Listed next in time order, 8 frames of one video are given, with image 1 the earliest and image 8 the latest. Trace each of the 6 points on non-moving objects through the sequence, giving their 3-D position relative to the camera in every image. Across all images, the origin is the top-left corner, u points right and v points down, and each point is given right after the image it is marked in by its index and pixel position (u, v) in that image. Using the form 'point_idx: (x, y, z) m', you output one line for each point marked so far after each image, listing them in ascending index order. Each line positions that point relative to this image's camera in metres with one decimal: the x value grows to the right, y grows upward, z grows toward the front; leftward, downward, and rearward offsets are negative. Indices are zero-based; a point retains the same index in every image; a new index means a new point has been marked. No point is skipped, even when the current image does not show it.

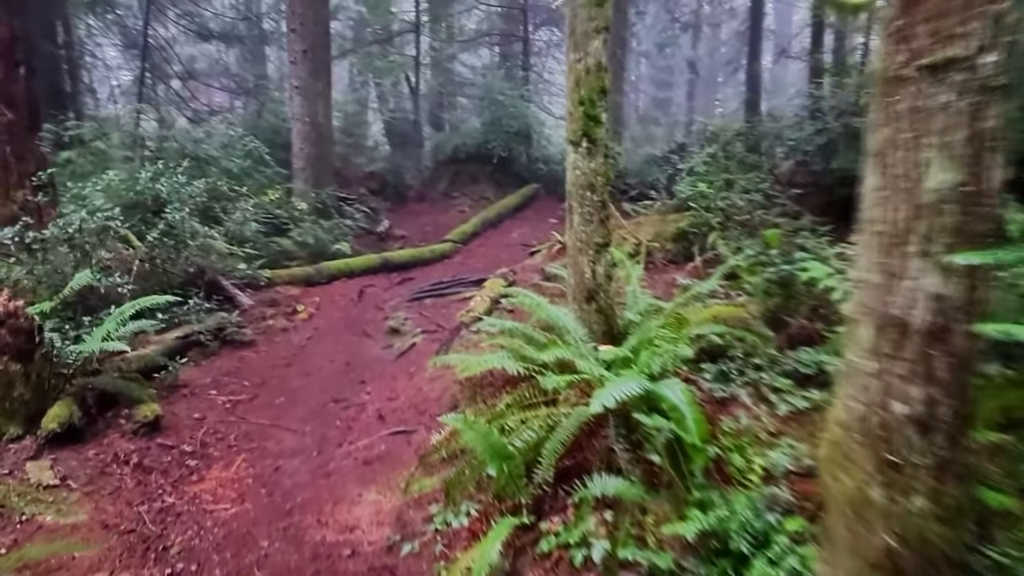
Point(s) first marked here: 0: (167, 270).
0: (-3.8, +0.2, +8.0) m
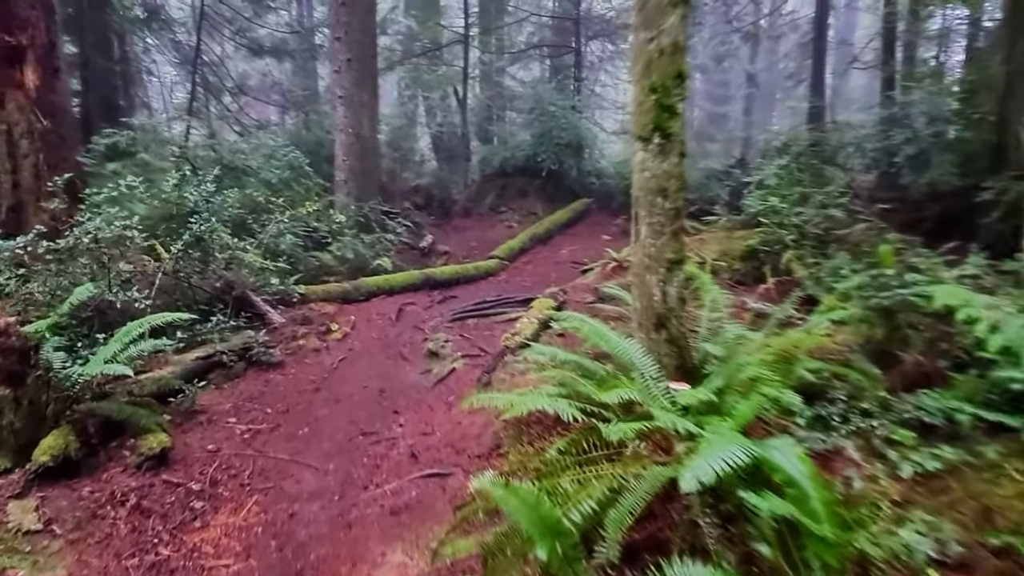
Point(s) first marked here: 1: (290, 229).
0: (-3.3, 0.0, +7.5) m
1: (-3.1, +0.8, +10.1) m
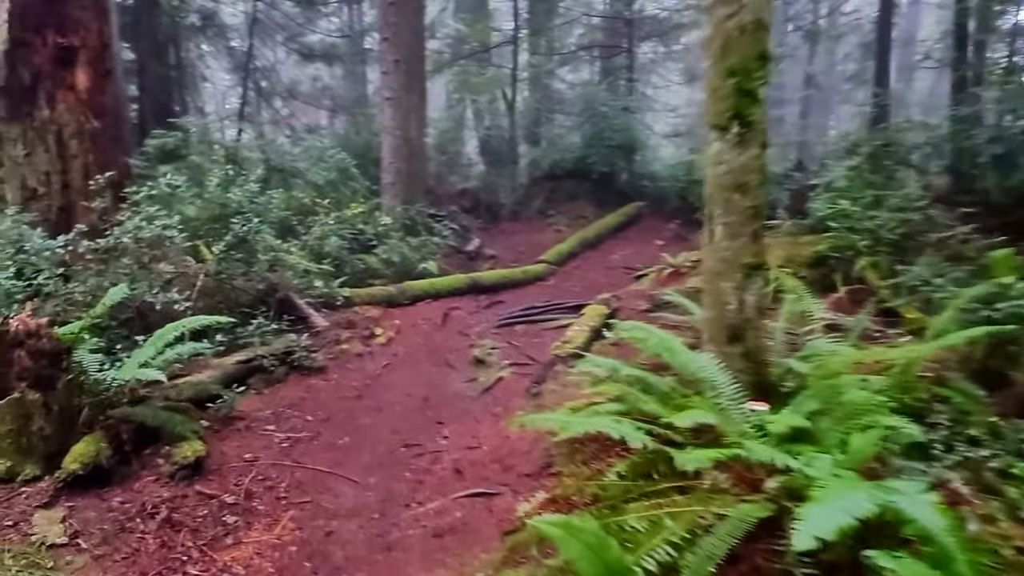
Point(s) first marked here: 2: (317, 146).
0: (-2.8, 0.0, +7.3) m
1: (-2.4, +0.8, +9.9) m
2: (-3.4, +2.4, +12.8) m
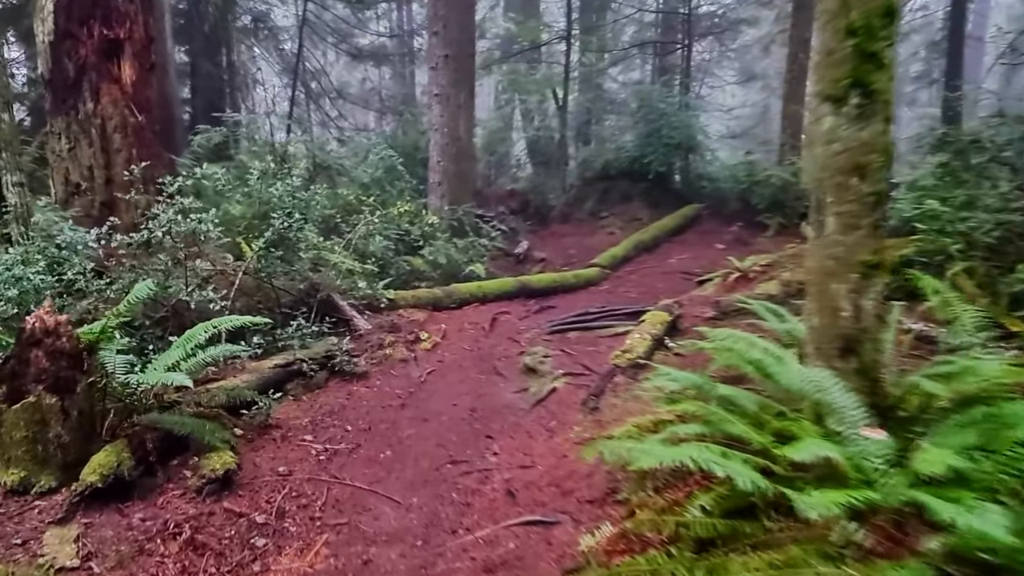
0: (-2.3, 0.0, +6.9) m
1: (-1.7, +0.8, +9.5) m
2: (-2.5, +2.4, +12.5) m
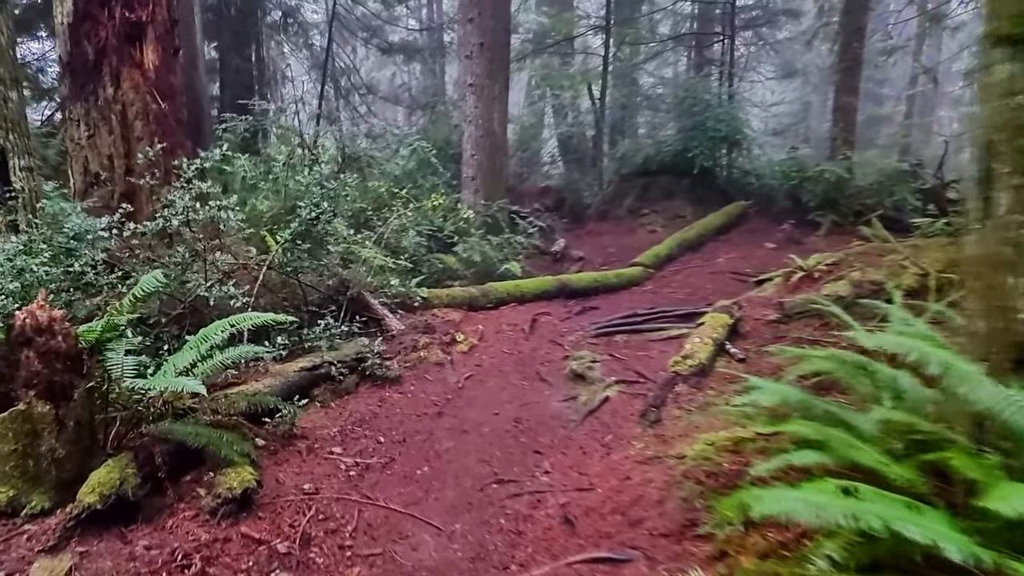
0: (-1.9, 0.0, +6.4) m
1: (-1.2, +0.8, +9.0) m
2: (-1.9, +2.4, +11.9) m
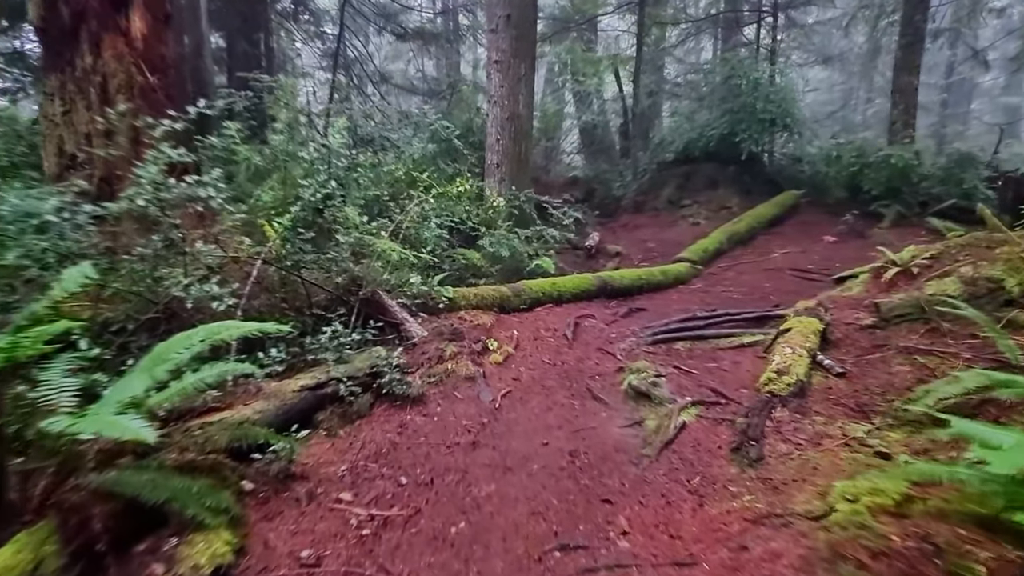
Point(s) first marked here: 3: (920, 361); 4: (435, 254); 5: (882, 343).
0: (-1.5, +0.1, +5.3) m
1: (-0.8, +0.8, +7.9) m
2: (-1.5, +2.4, +10.9) m
3: (+2.9, -0.5, +5.1) m
4: (-0.8, +0.4, +7.7) m
5: (+2.8, -0.4, +5.6) m
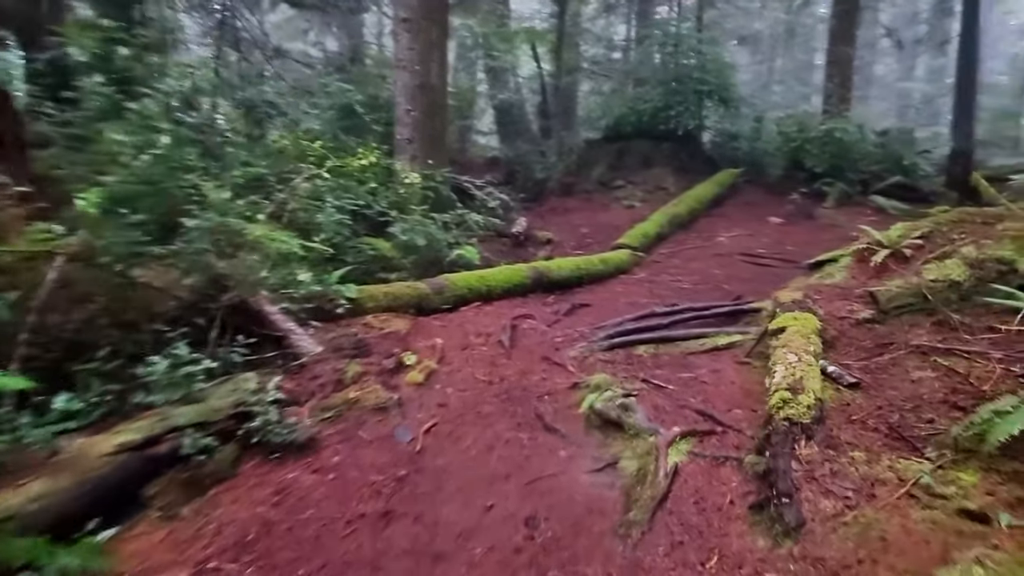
0: (-1.9, 0.0, +3.8) m
1: (-1.6, +0.8, +6.4) m
2: (-2.6, +2.5, +9.3) m
3: (+2.5, -0.4, +4.2) m
4: (-1.5, +0.4, +6.2) m
5: (+2.4, -0.3, +4.6) m
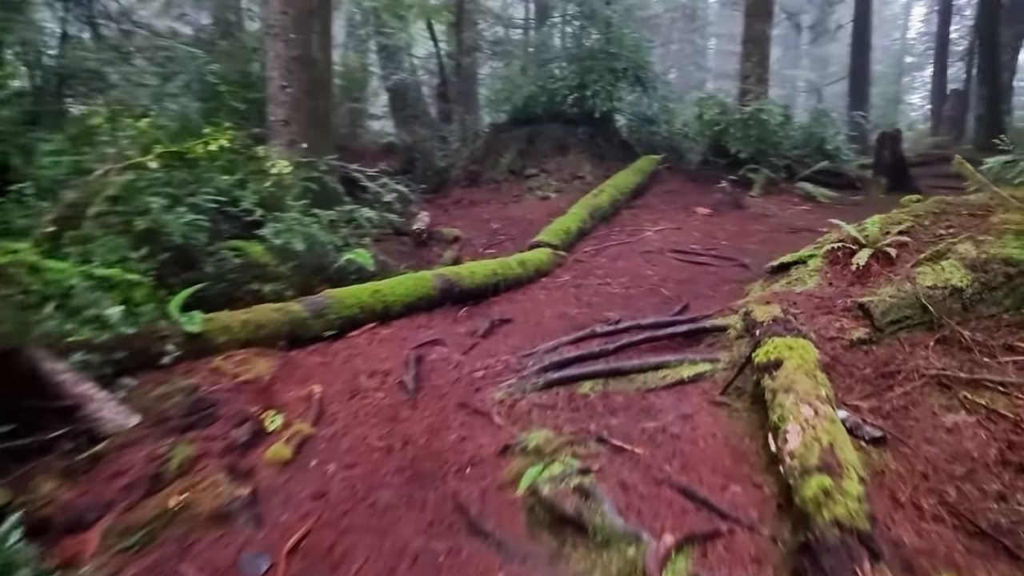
0: (-2.3, -0.2, +2.3) m
1: (-2.3, +0.7, +4.9) m
2: (-3.7, +2.3, +7.6) m
3: (+2.1, -0.5, +3.2) m
4: (-2.2, +0.2, +4.7) m
5: (+1.9, -0.4, +3.6) m
